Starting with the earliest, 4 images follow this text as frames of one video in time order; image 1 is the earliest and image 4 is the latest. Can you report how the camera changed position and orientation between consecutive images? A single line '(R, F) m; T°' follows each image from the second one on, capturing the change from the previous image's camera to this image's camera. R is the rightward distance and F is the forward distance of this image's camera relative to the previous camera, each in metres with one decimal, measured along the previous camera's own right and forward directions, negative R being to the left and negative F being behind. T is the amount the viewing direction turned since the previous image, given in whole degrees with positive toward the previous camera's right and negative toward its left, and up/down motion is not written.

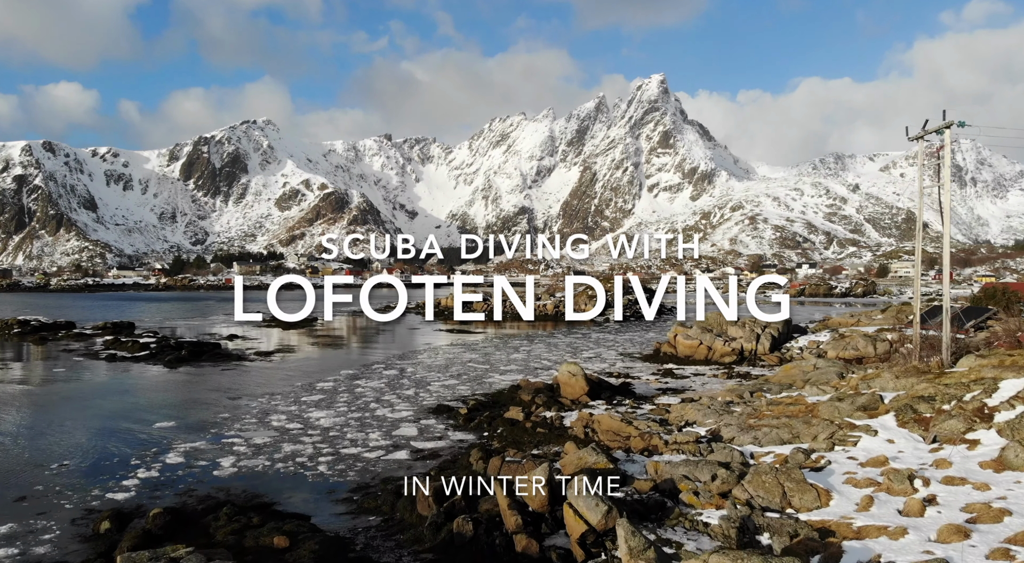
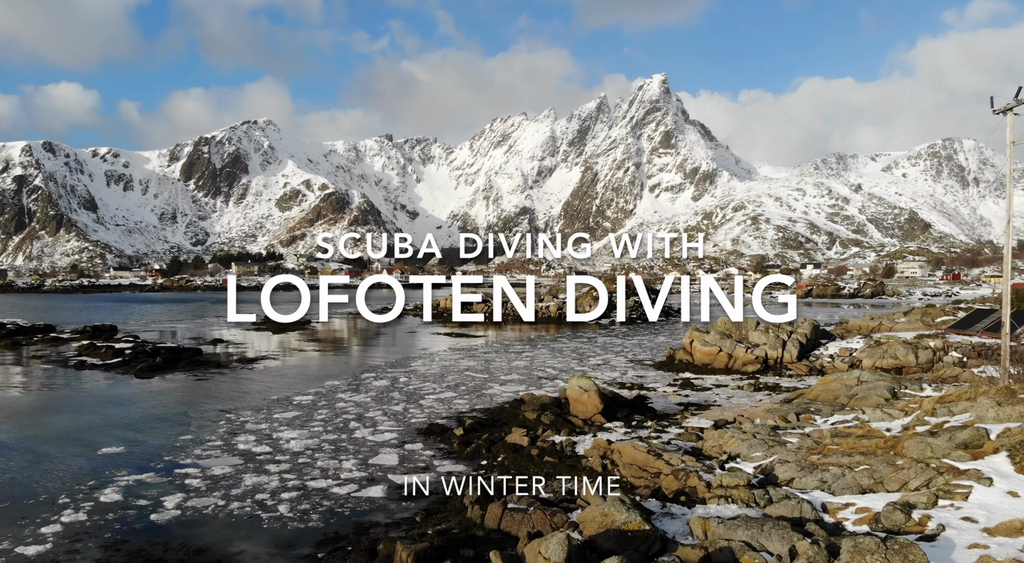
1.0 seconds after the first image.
(0.0, +2.7) m; 0°
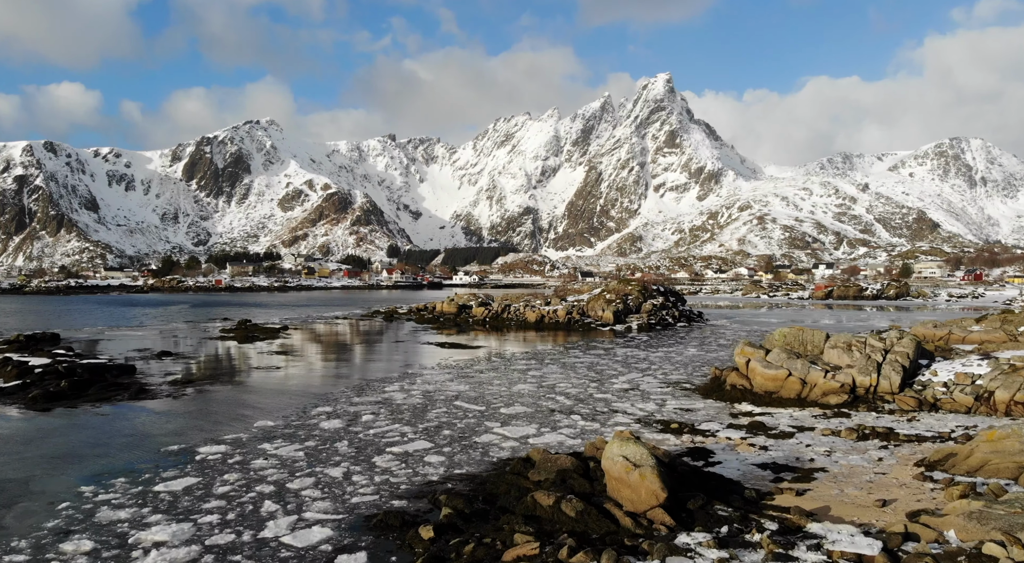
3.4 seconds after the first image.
(0.0, +6.9) m; 0°
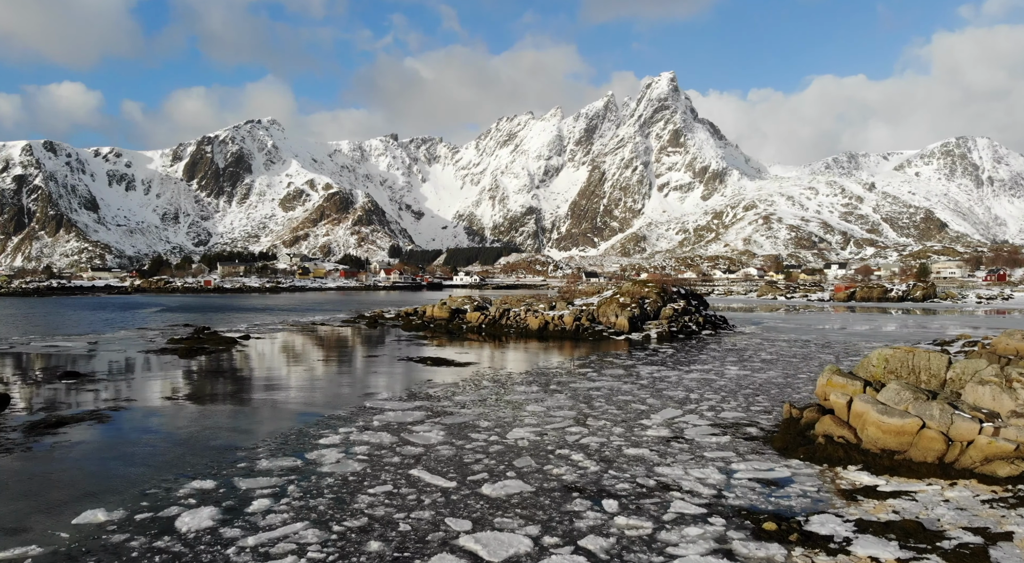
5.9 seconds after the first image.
(+0.2, +7.4) m; 0°
